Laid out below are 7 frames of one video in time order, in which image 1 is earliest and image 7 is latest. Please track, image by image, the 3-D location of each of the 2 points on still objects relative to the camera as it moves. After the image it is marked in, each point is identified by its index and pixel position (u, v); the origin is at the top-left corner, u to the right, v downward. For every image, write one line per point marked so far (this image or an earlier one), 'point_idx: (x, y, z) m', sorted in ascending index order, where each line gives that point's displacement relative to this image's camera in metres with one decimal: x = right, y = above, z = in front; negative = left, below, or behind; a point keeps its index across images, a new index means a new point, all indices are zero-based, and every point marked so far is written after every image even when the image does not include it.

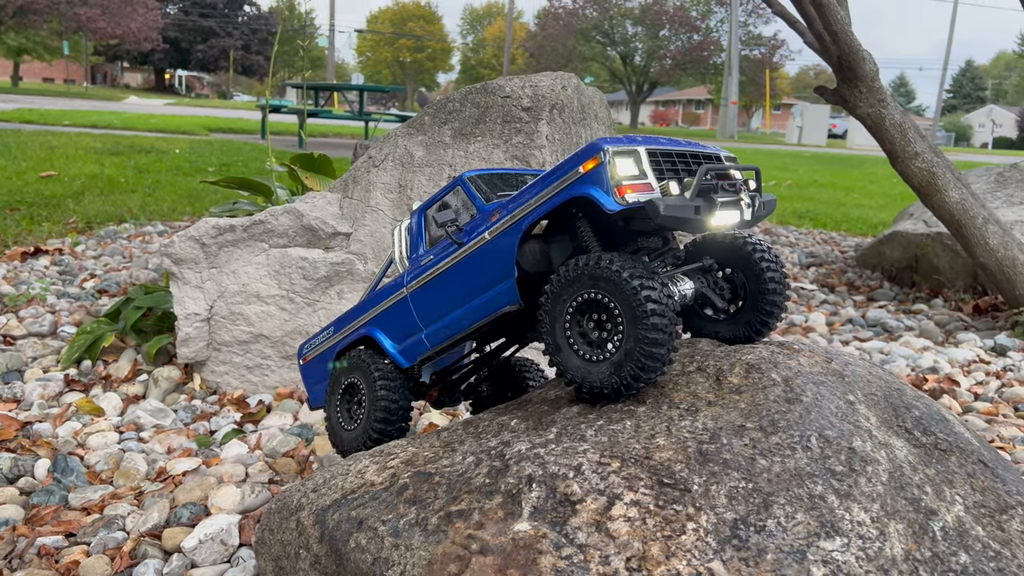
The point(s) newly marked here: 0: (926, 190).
0: (+4.3, +1.0, +8.6) m
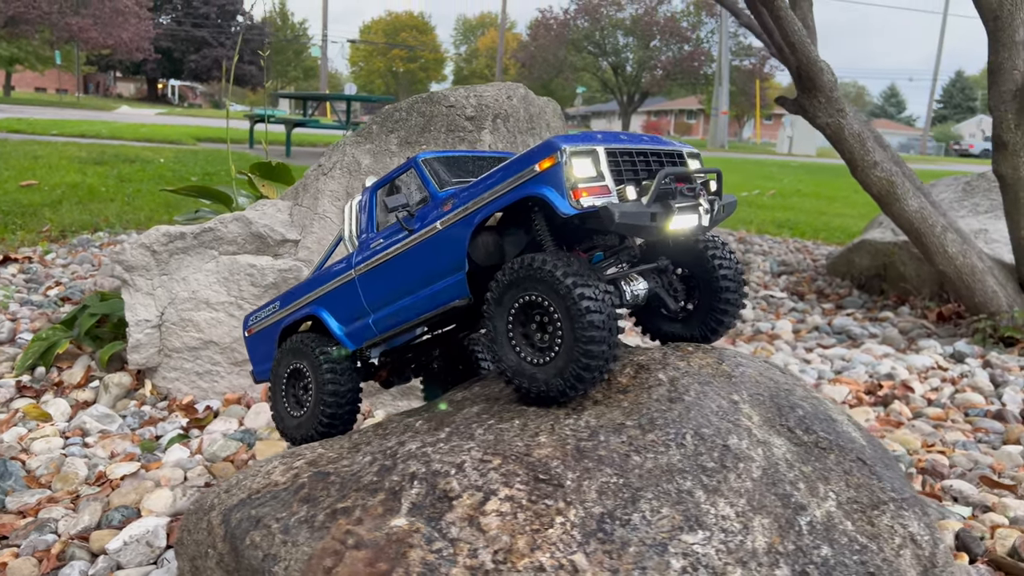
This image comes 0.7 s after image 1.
0: (+3.9, +0.9, +8.7) m
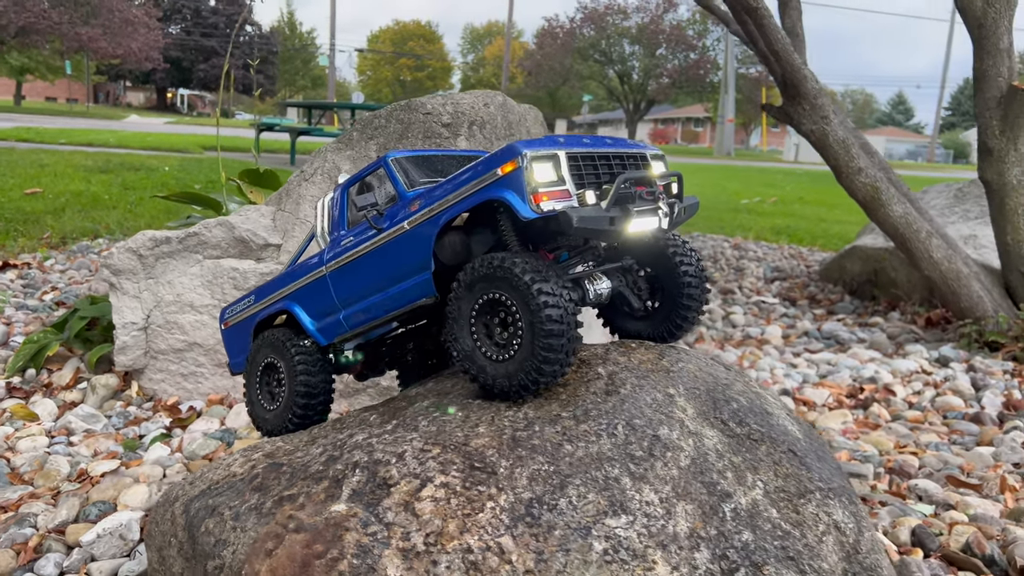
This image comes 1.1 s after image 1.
0: (+3.8, +0.9, +8.8) m
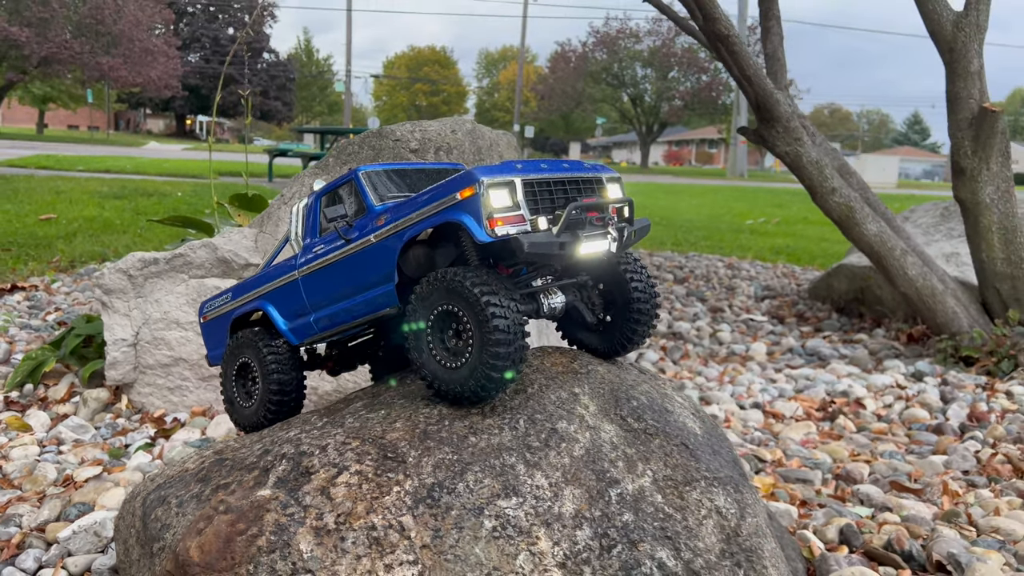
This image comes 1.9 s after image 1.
0: (+3.6, +0.7, +9.1) m
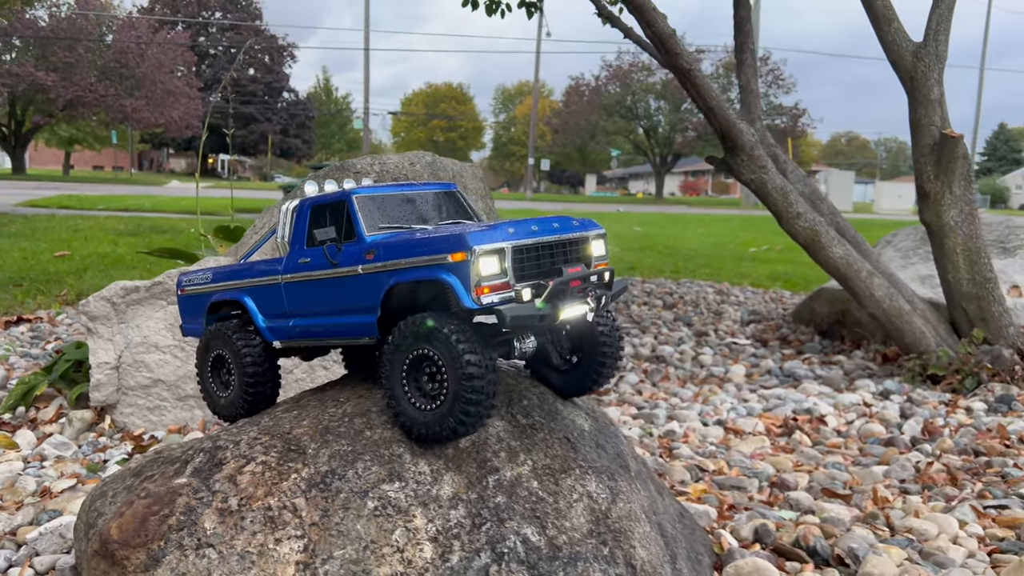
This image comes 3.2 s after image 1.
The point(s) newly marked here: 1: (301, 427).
0: (+3.4, +0.5, +9.3) m
1: (-0.8, -0.5, +3.1) m
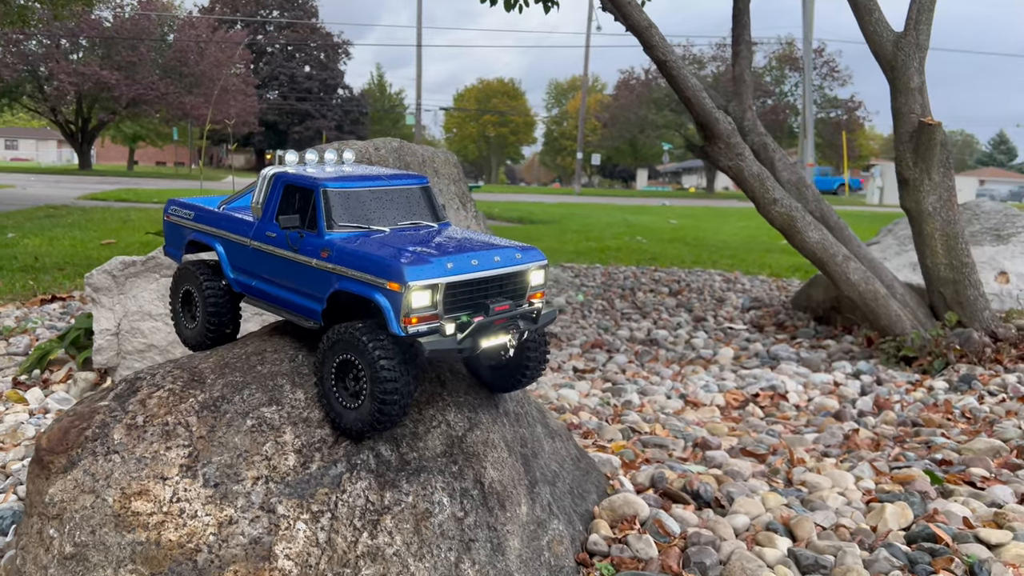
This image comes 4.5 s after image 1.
0: (+3.2, +0.6, +9.6) m
1: (-1.3, -0.3, +3.7) m
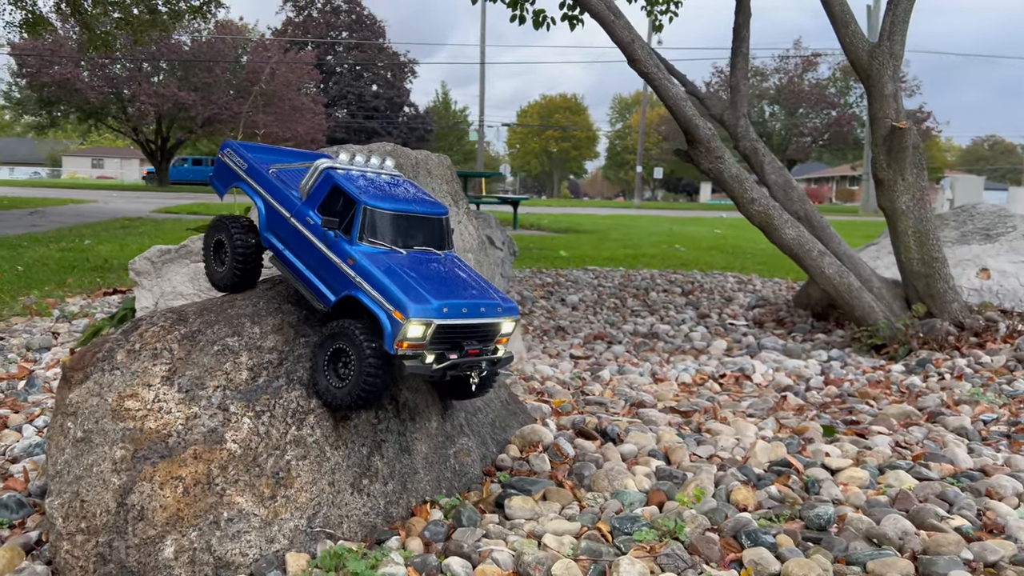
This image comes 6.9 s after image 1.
0: (+3.2, +0.7, +10.4) m
1: (-1.8, -0.1, +4.7) m
